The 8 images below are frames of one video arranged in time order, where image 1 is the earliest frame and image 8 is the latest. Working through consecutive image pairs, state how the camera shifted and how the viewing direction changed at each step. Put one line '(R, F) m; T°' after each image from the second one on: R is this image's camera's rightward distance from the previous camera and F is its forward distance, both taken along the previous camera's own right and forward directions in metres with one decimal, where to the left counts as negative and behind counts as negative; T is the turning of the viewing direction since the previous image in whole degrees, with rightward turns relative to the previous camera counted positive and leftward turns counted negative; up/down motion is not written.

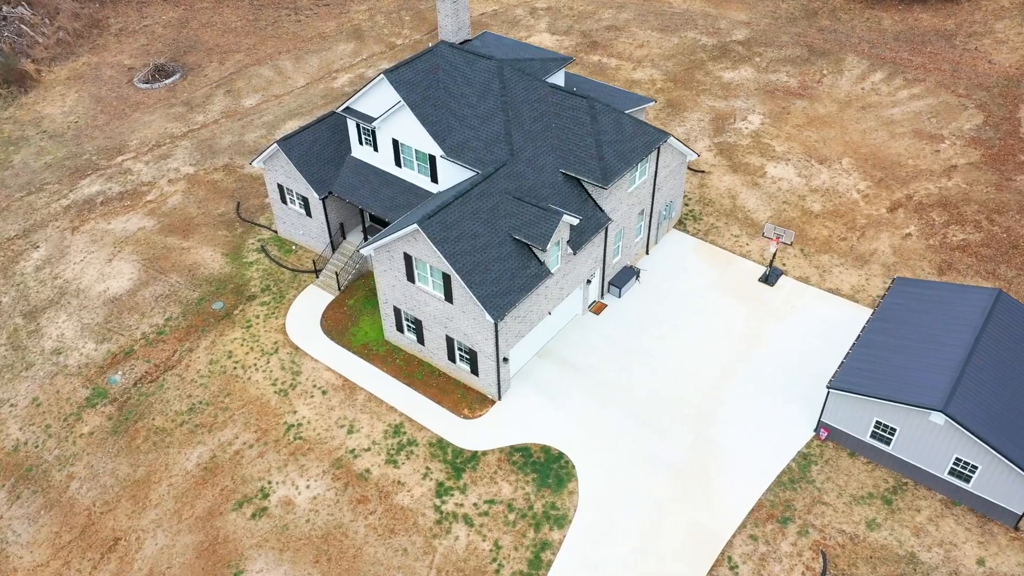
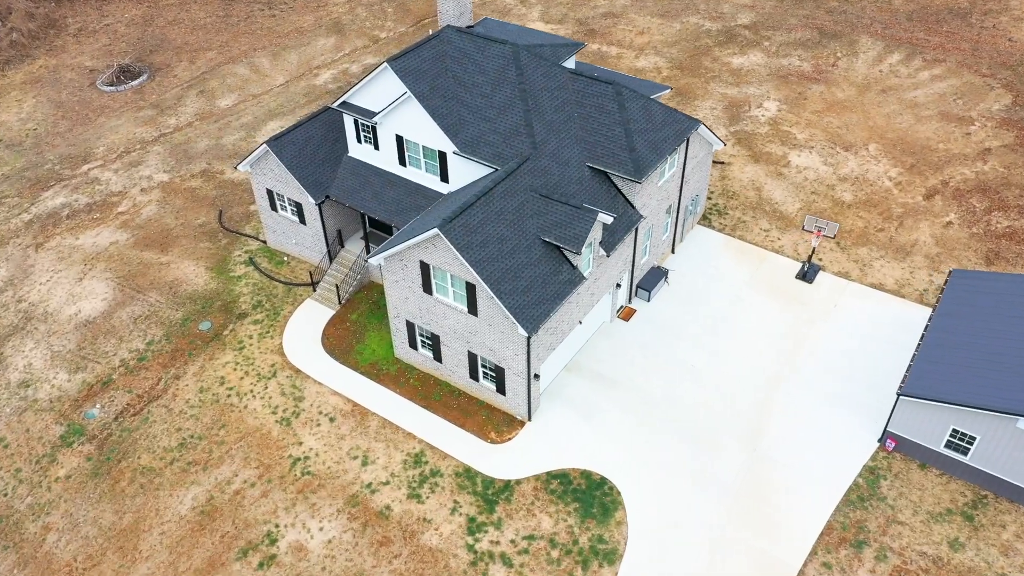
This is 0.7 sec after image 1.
(-1.7, +2.8) m; +2°
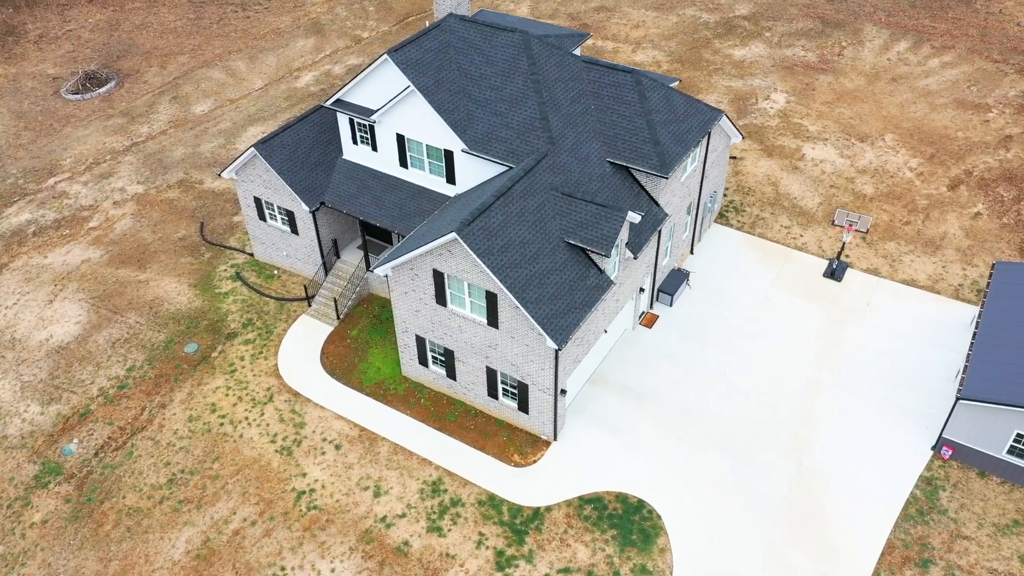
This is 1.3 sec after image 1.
(-1.3, +2.1) m; +2°
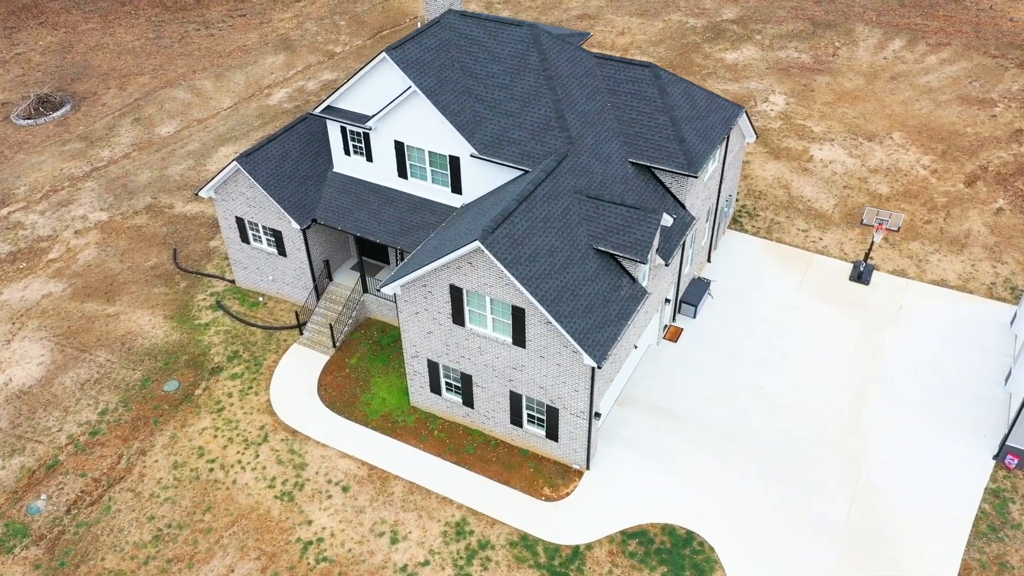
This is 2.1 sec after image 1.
(-1.5, +2.1) m; +3°
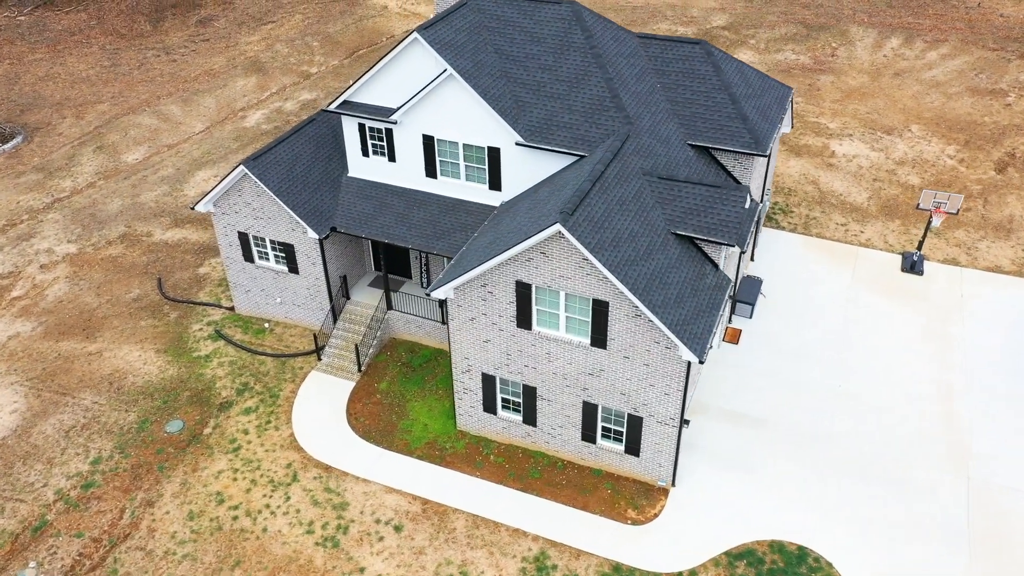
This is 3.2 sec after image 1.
(-2.7, +2.5) m; +4°
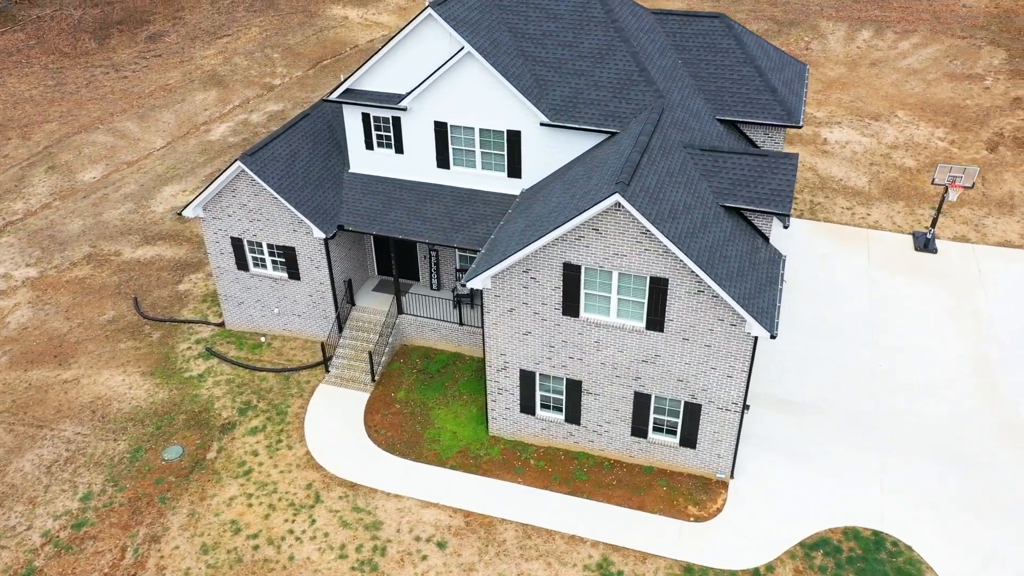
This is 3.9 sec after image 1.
(-2.0, +1.4) m; +4°
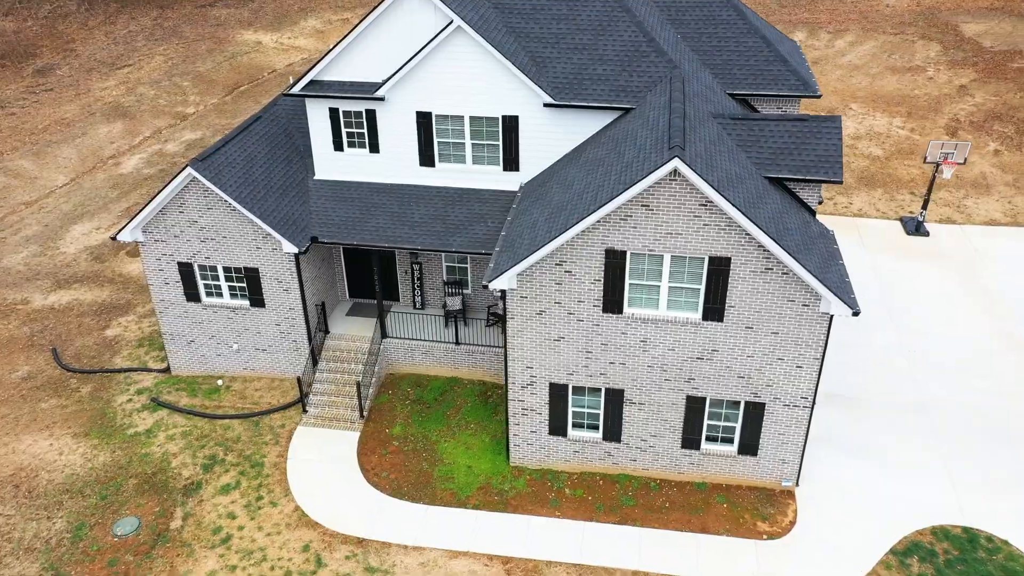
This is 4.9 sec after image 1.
(-2.1, +2.5) m; +7°
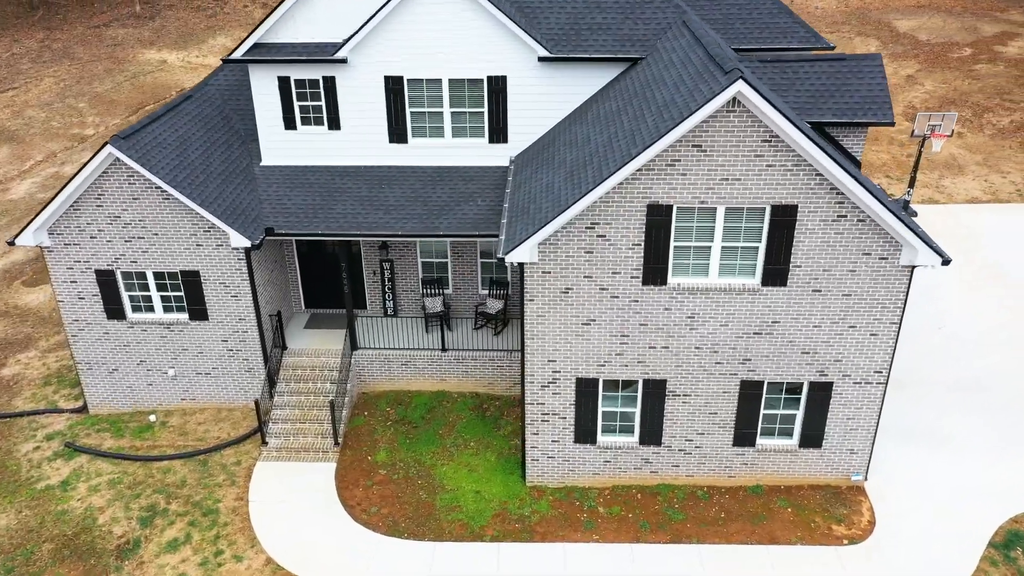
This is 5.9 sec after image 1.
(-1.5, +2.6) m; +6°
